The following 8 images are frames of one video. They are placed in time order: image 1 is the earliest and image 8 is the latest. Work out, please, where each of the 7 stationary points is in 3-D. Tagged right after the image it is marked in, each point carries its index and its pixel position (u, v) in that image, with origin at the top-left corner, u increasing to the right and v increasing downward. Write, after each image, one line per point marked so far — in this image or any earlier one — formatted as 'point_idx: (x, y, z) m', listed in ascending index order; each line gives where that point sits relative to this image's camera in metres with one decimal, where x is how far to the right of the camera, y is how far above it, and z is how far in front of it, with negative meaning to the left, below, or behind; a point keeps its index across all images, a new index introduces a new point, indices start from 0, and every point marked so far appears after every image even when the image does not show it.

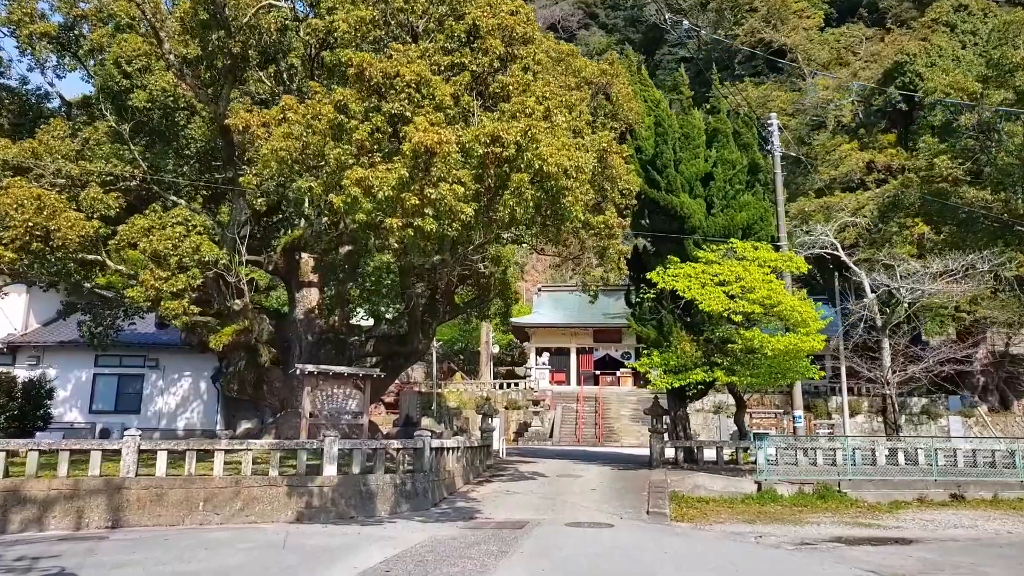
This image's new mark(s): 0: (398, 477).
0: (-1.9, -3.1, +12.7) m
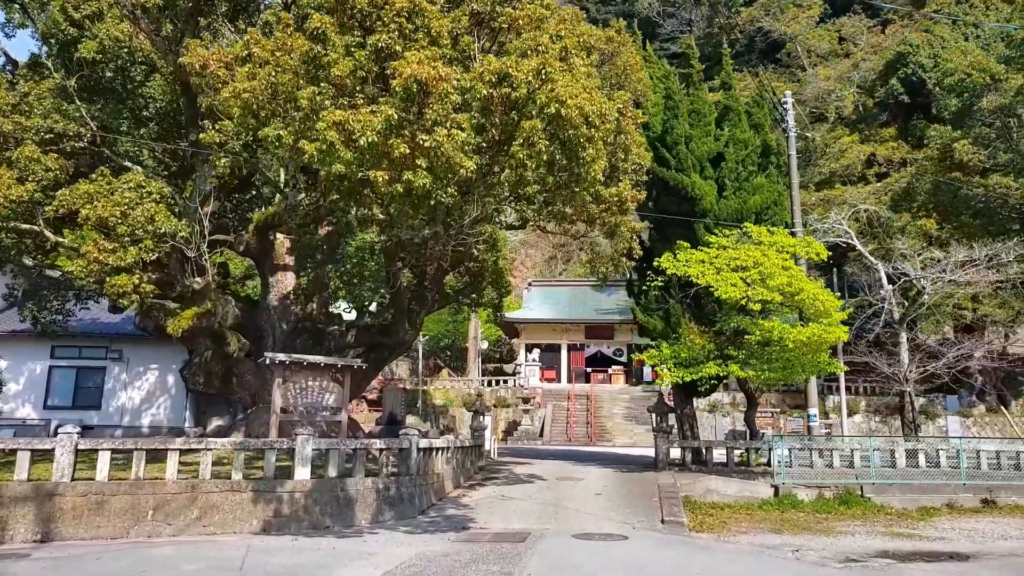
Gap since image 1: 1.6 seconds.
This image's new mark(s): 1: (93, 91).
0: (-1.9, -2.8, +11.2) m
1: (-6.8, +3.2, +12.7) m
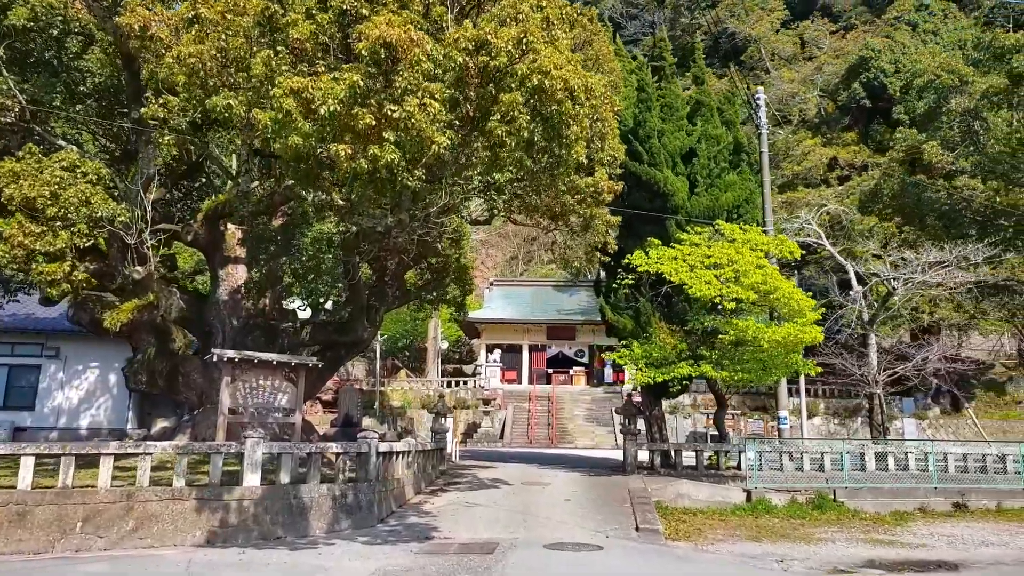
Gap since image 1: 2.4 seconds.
0: (-2.3, -2.6, +10.4) m
1: (-7.3, +3.3, +11.7) m
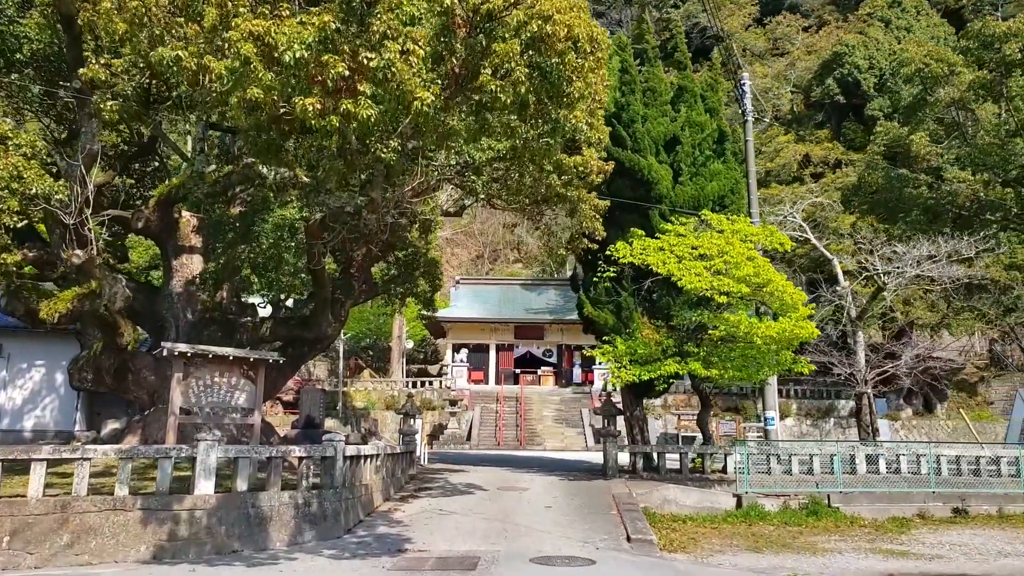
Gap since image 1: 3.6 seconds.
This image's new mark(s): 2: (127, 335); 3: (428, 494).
0: (-2.6, -2.5, +9.4) m
1: (-7.5, +3.5, +10.5) m
2: (-6.1, -0.8, +12.5) m
3: (-1.4, -3.5, +13.2) m
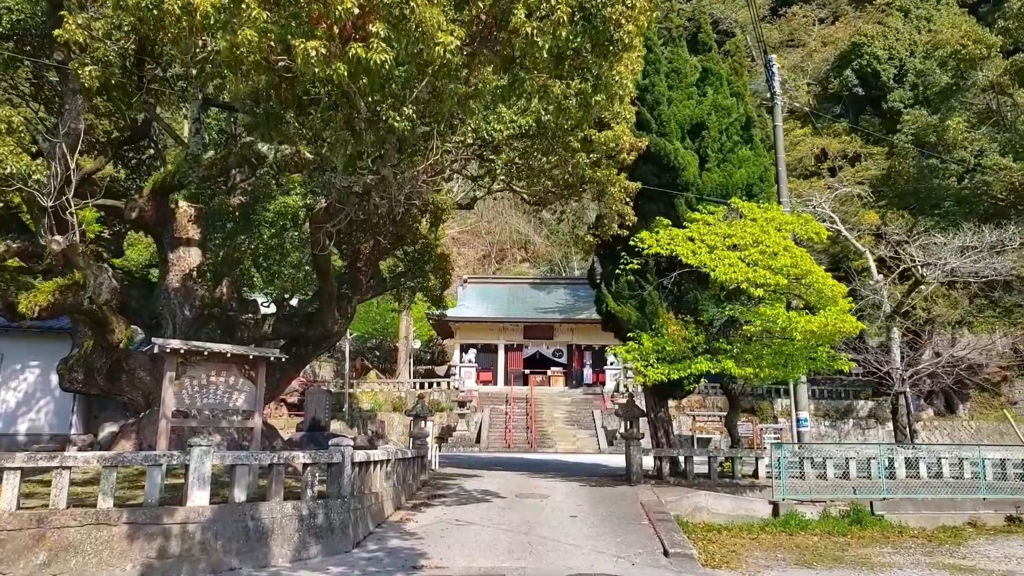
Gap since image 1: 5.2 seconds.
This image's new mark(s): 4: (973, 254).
0: (-2.3, -2.4, +8.5) m
1: (-7.2, +3.6, +9.6) m
2: (-5.8, -0.7, +11.6) m
3: (-1.1, -3.4, +12.3) m
4: (+9.6, +0.7, +16.2) m
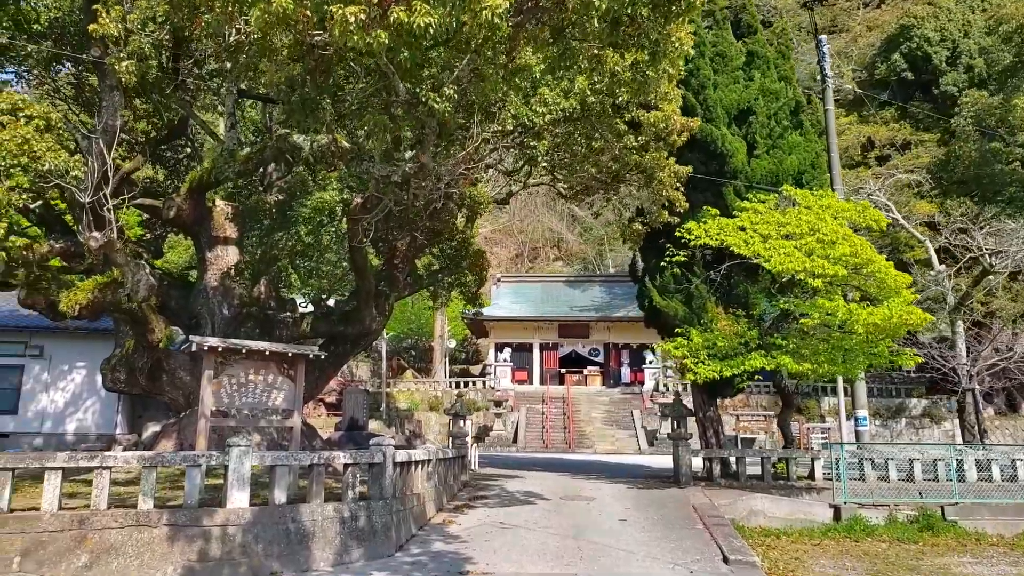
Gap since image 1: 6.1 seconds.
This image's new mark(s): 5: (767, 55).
0: (-1.8, -2.3, +8.2) m
1: (-6.7, +3.6, +9.5) m
2: (-5.2, -0.6, +11.5) m
3: (-0.4, -3.3, +12.0) m
4: (+10.4, +0.9, +15.4) m
5: (+4.8, +4.4, +14.7) m
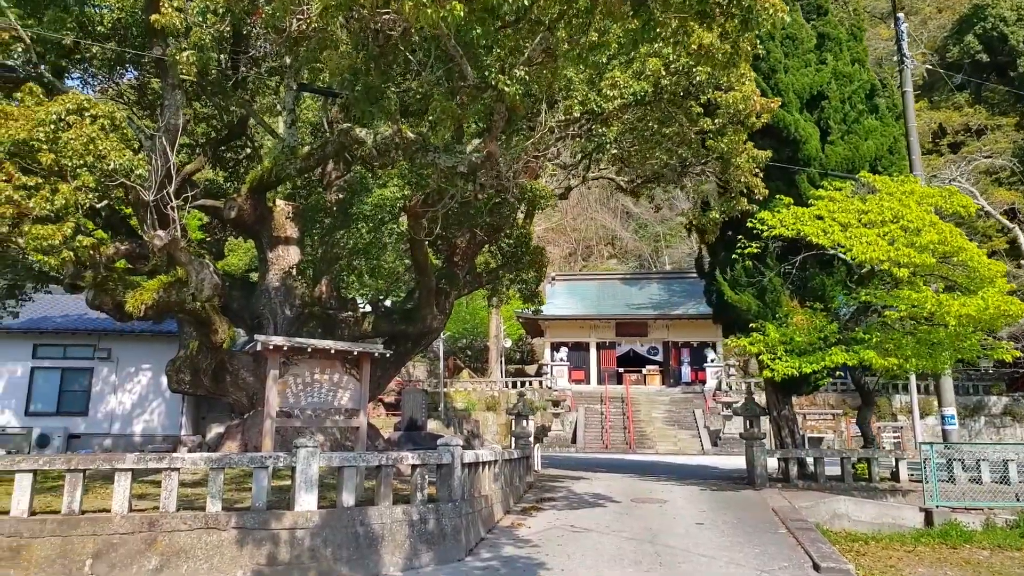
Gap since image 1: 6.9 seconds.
0: (-1.0, -2.3, +8.0) m
1: (-6.0, +3.6, +9.6) m
2: (-4.2, -0.6, +11.4) m
3: (+0.6, -3.2, +11.6) m
4: (+11.6, +1.1, +14.3) m
5: (+5.9, +4.5, +14.0) m
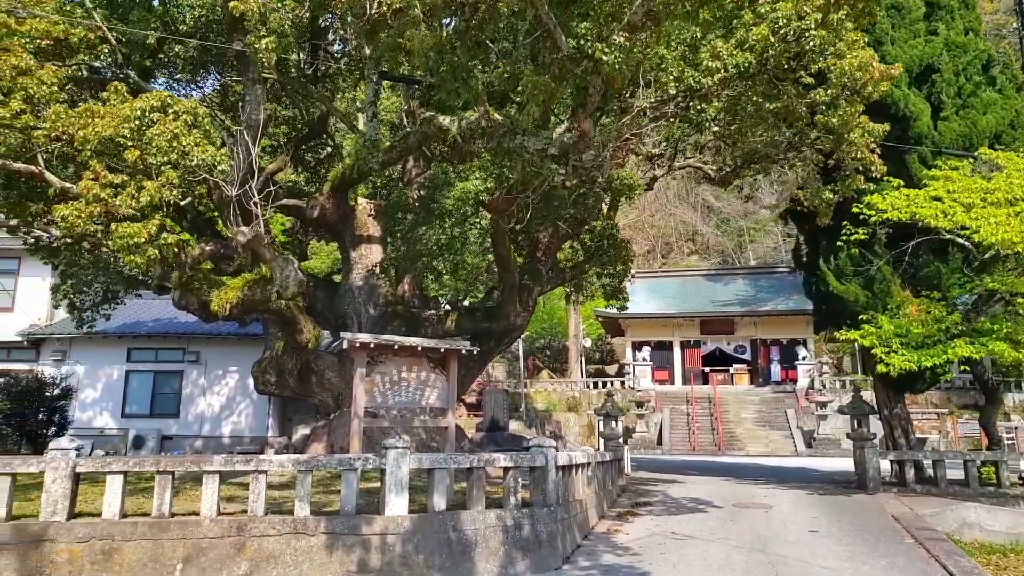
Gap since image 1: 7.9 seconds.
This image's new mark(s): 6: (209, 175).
0: (0.0, -2.2, +7.5) m
1: (-4.9, +3.6, +9.6) m
2: (-3.0, -0.6, +11.3) m
3: (+1.9, -3.1, +11.0) m
4: (+13.0, +1.4, +12.7) m
5: (+7.3, +4.7, +12.9) m
6: (-3.2, +1.2, +8.4) m
